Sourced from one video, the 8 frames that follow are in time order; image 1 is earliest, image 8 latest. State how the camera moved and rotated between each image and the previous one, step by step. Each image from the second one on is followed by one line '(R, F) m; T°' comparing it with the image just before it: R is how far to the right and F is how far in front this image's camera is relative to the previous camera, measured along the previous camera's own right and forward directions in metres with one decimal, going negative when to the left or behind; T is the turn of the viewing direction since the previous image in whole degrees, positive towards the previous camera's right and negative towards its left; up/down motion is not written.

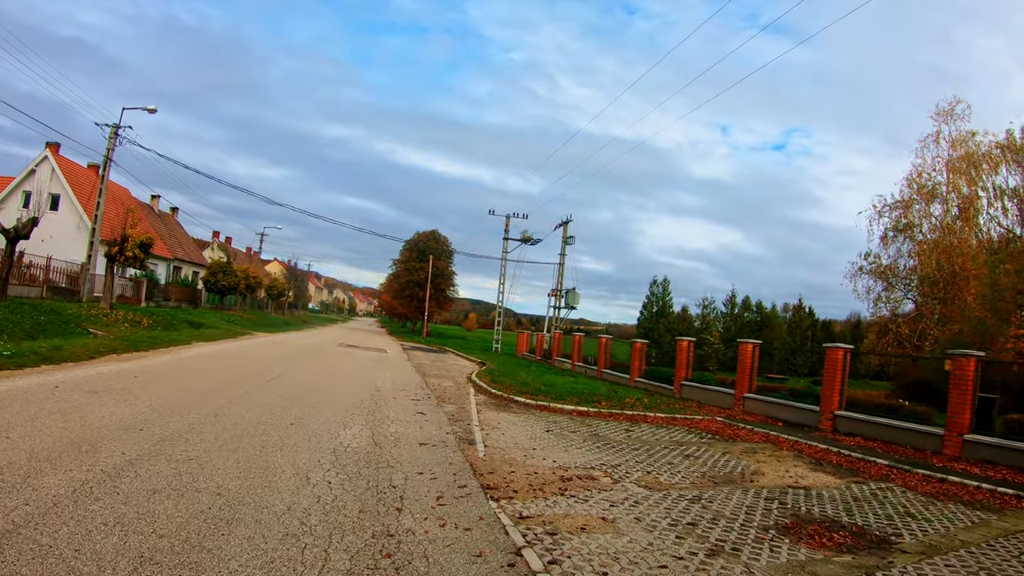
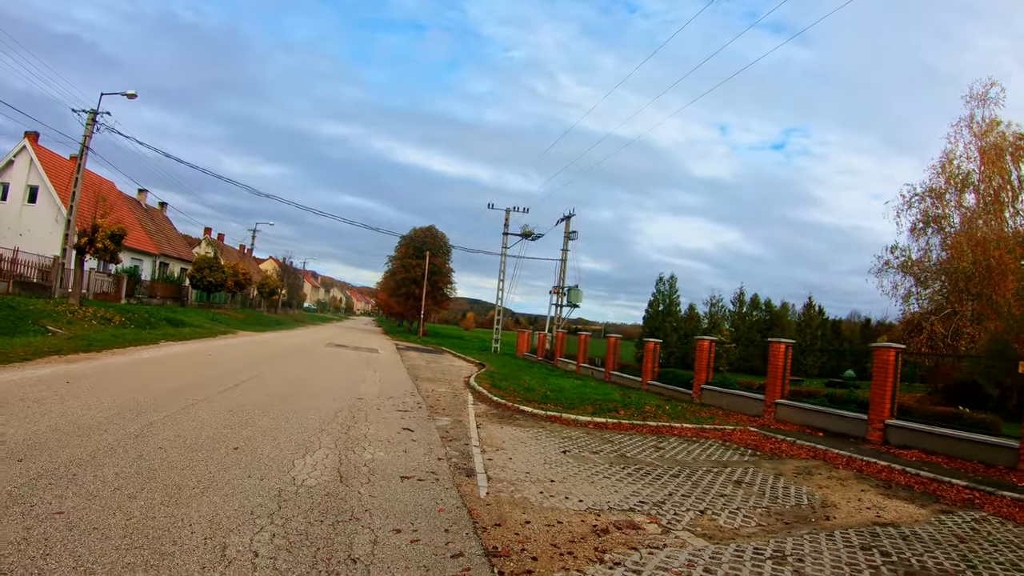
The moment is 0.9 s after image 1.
(-0.1, +1.7) m; 0°
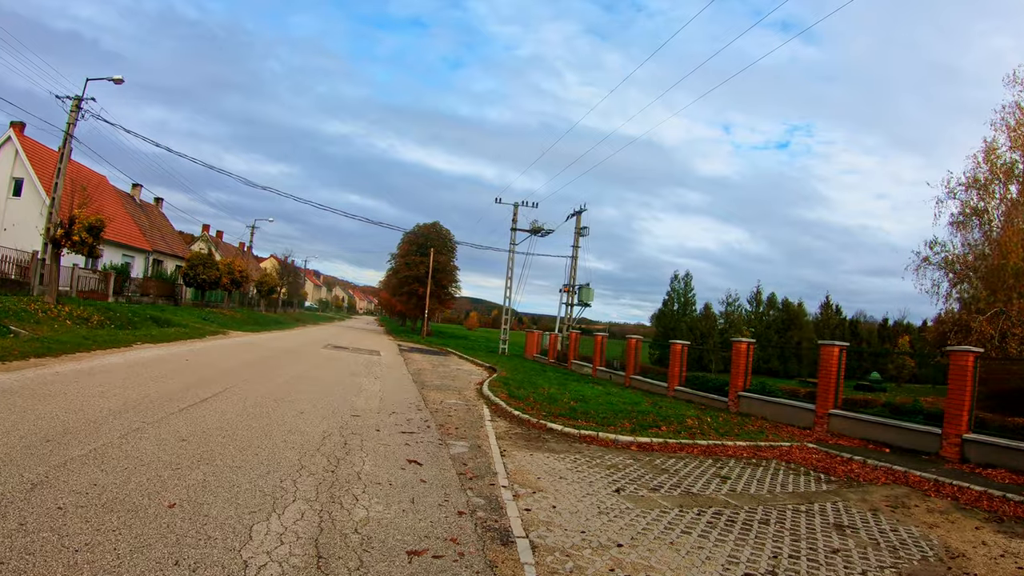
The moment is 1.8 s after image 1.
(-0.3, +1.7) m; 0°
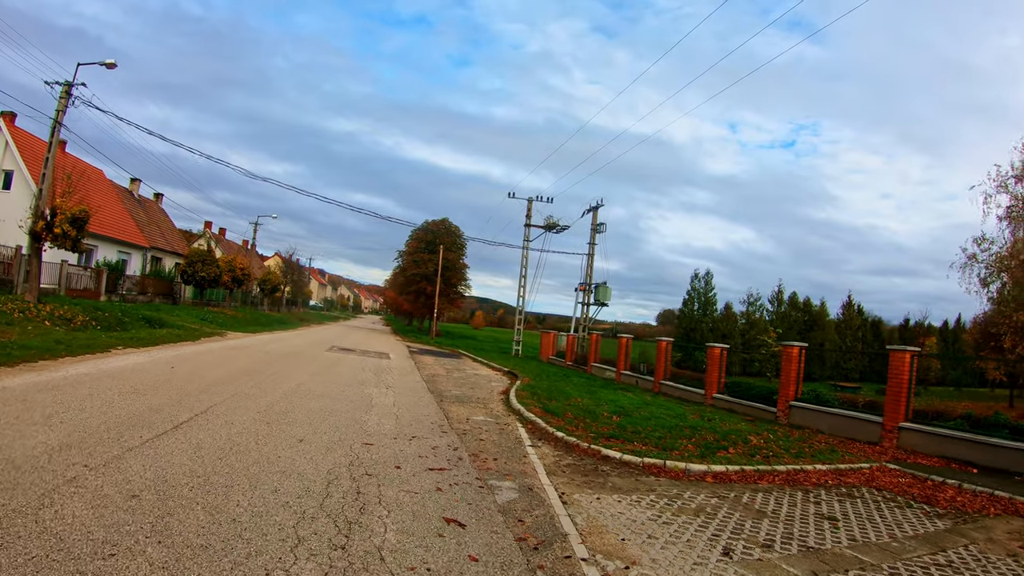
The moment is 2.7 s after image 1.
(-0.5, +1.6) m; 0°
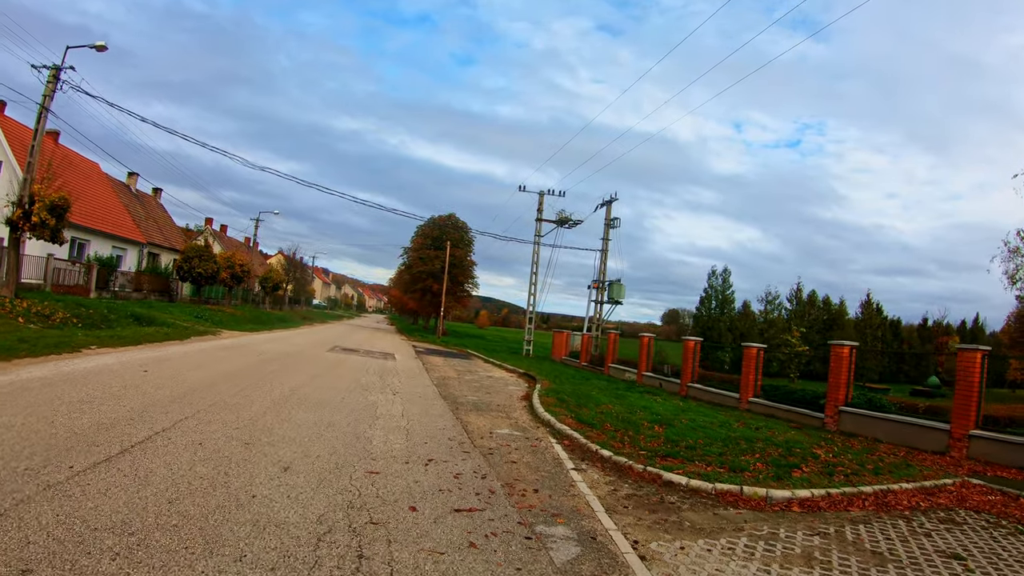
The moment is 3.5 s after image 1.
(-0.4, +1.4) m; 0°
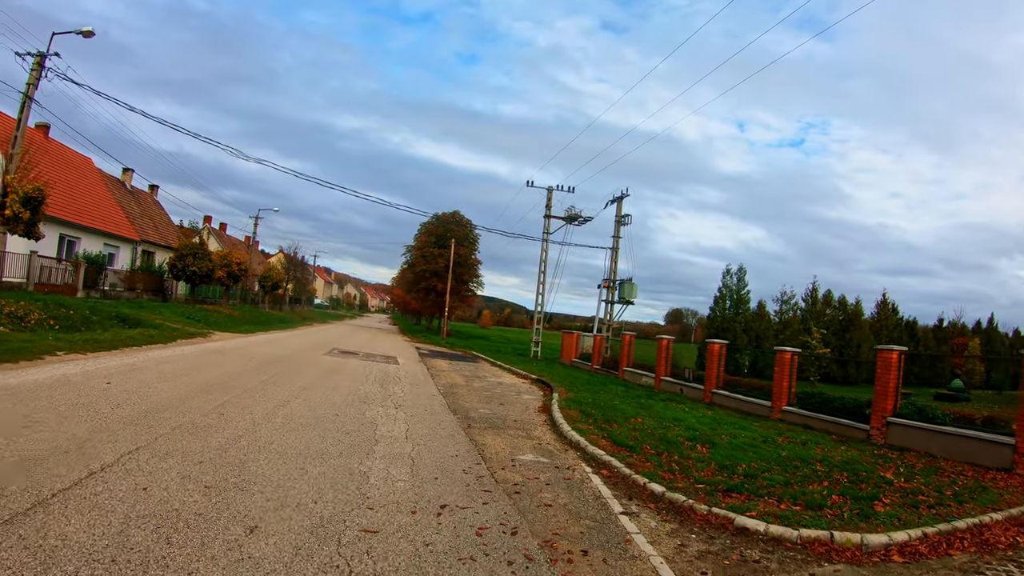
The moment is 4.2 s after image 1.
(-0.2, +1.2) m; 0°
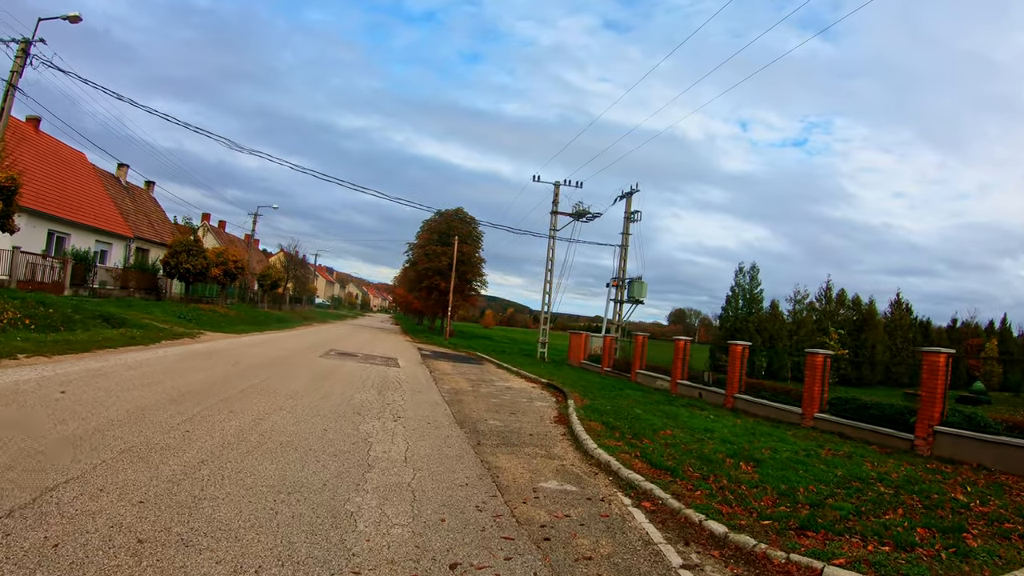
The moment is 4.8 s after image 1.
(-0.2, +1.0) m; 0°
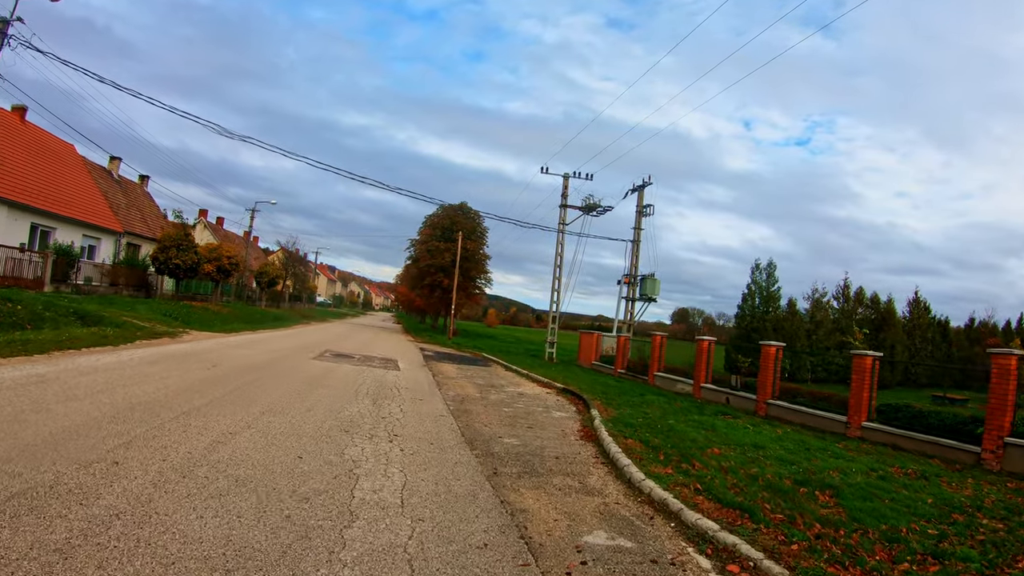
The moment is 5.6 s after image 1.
(-0.2, +1.3) m; 0°
